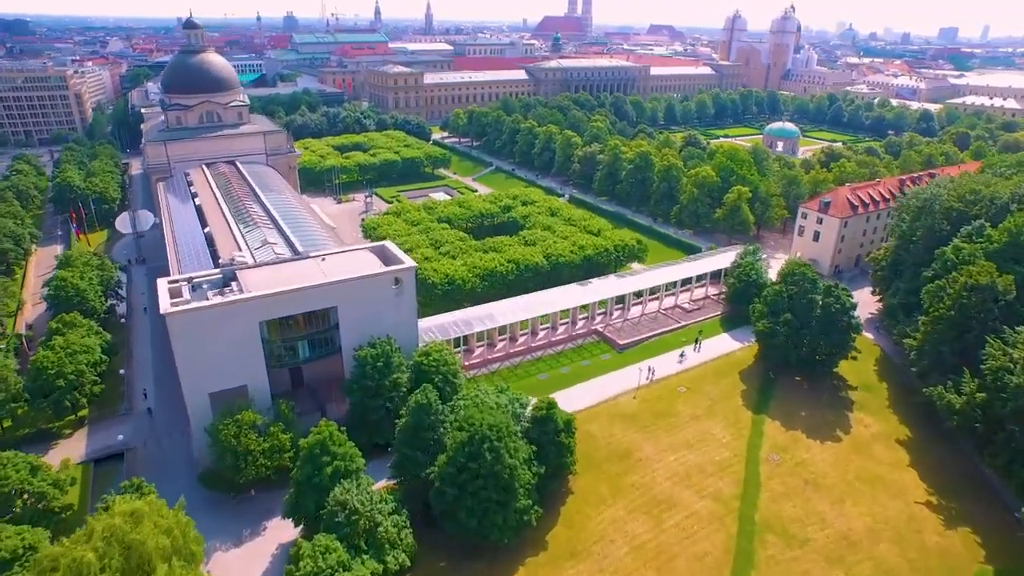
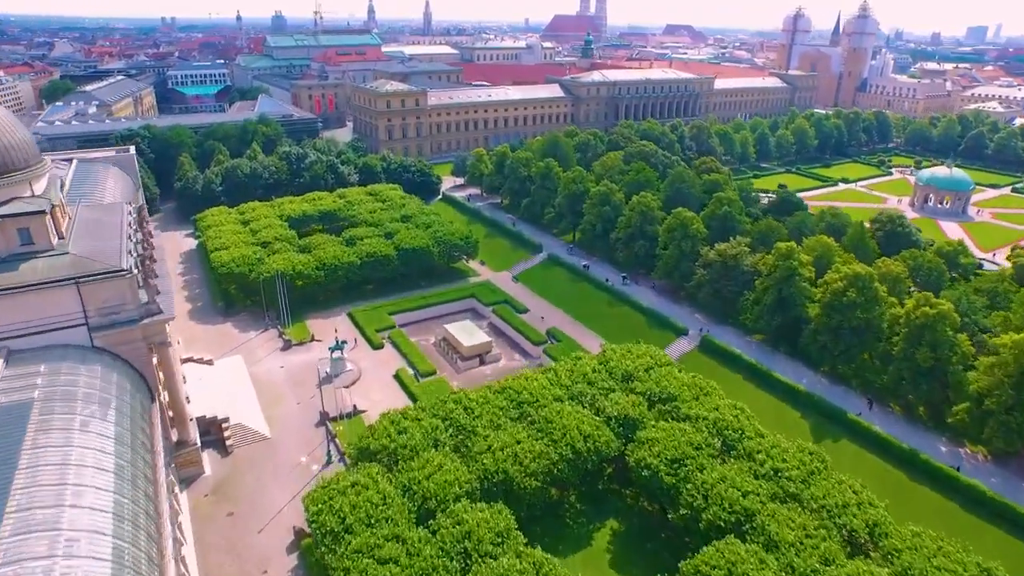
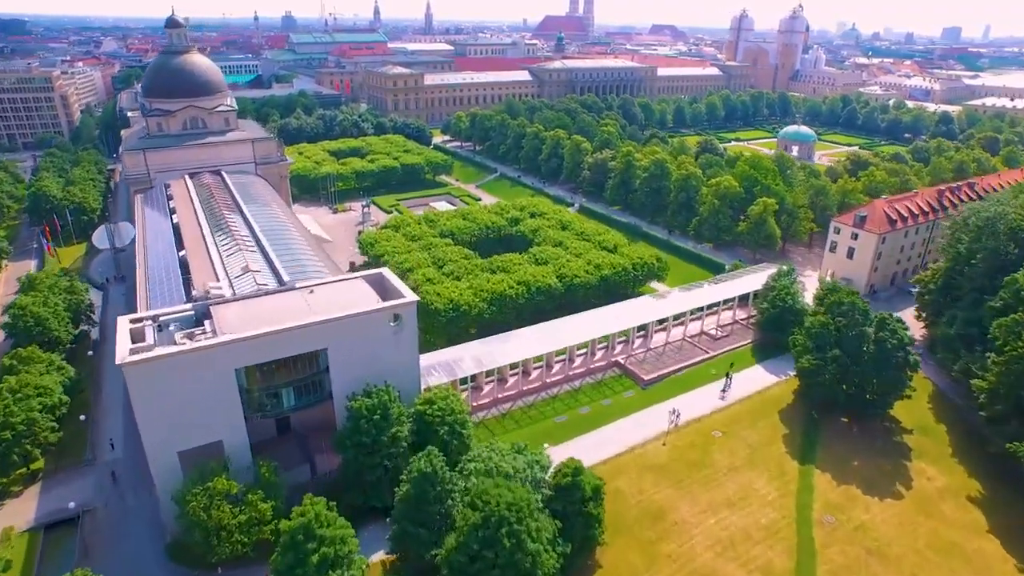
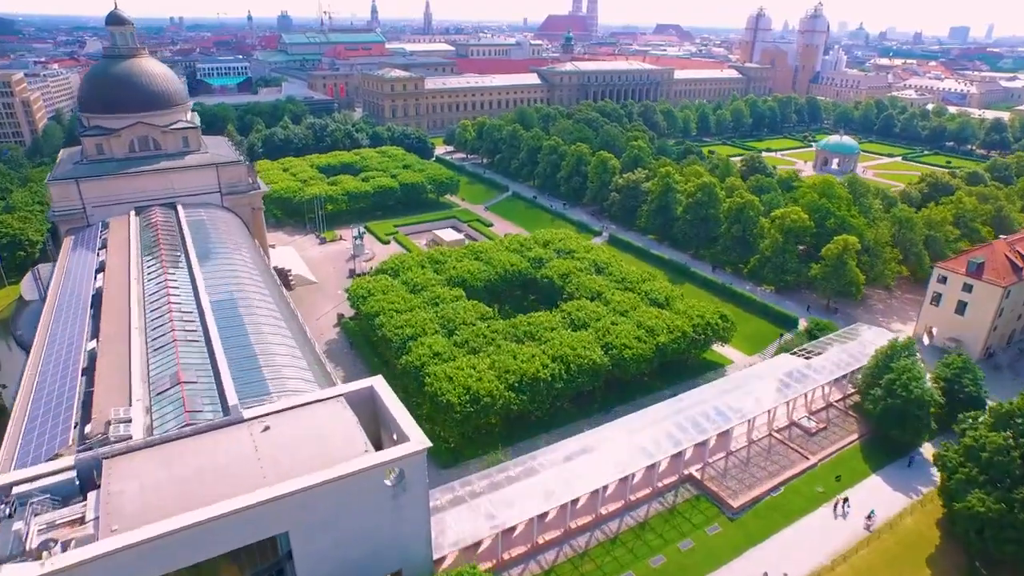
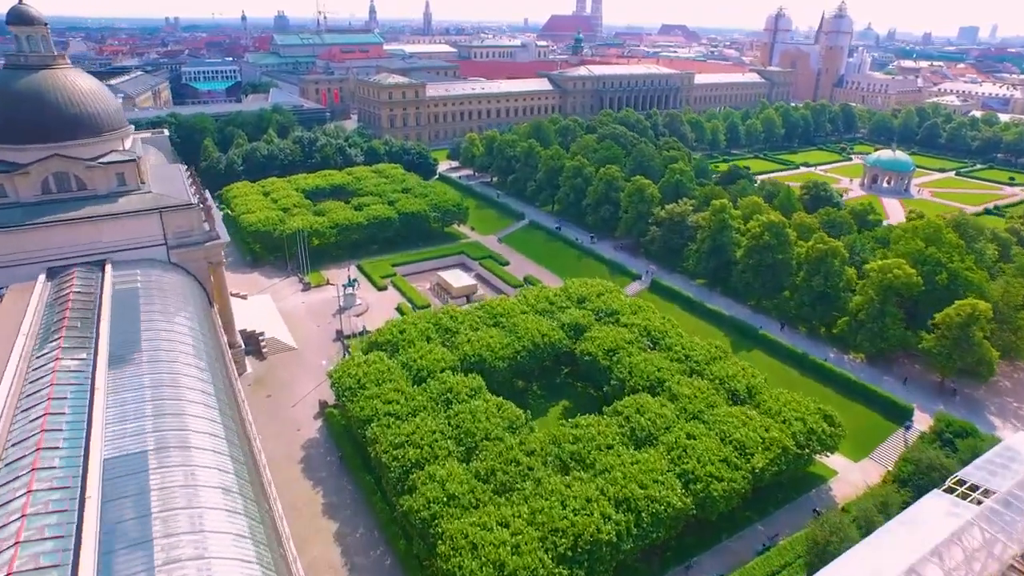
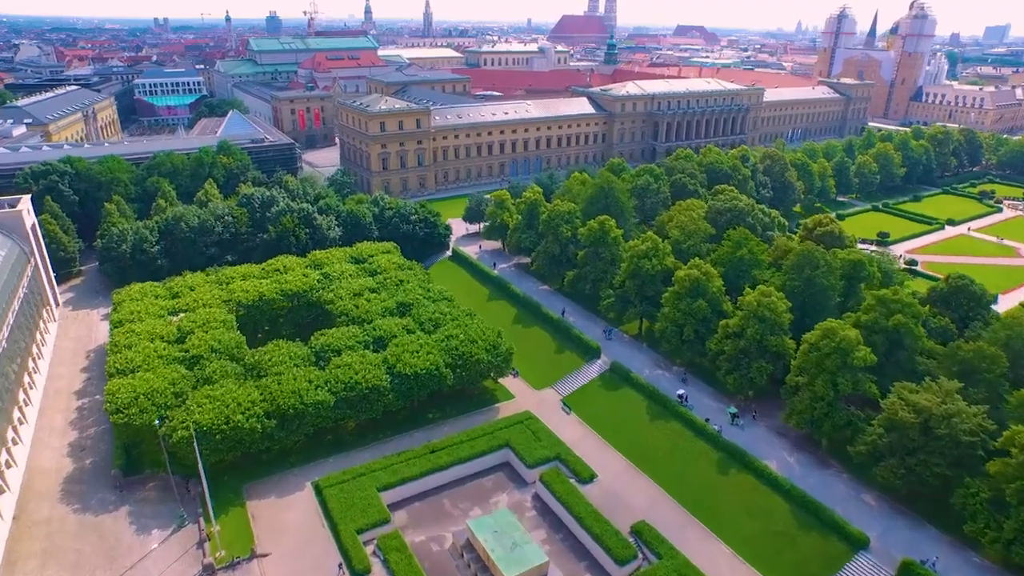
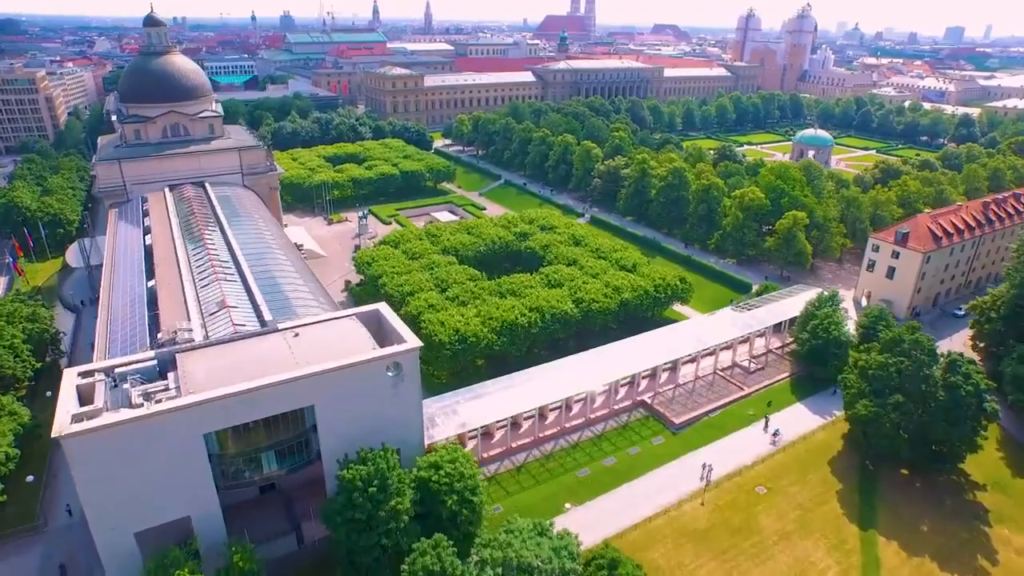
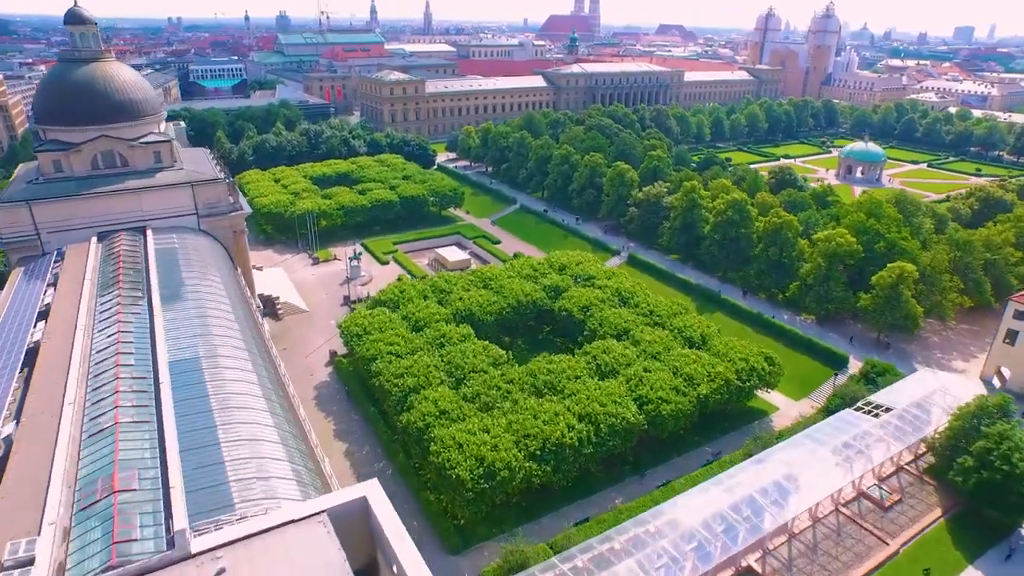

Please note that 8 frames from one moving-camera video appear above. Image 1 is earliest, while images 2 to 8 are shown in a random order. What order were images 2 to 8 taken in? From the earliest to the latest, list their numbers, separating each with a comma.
3, 7, 4, 8, 5, 2, 6
